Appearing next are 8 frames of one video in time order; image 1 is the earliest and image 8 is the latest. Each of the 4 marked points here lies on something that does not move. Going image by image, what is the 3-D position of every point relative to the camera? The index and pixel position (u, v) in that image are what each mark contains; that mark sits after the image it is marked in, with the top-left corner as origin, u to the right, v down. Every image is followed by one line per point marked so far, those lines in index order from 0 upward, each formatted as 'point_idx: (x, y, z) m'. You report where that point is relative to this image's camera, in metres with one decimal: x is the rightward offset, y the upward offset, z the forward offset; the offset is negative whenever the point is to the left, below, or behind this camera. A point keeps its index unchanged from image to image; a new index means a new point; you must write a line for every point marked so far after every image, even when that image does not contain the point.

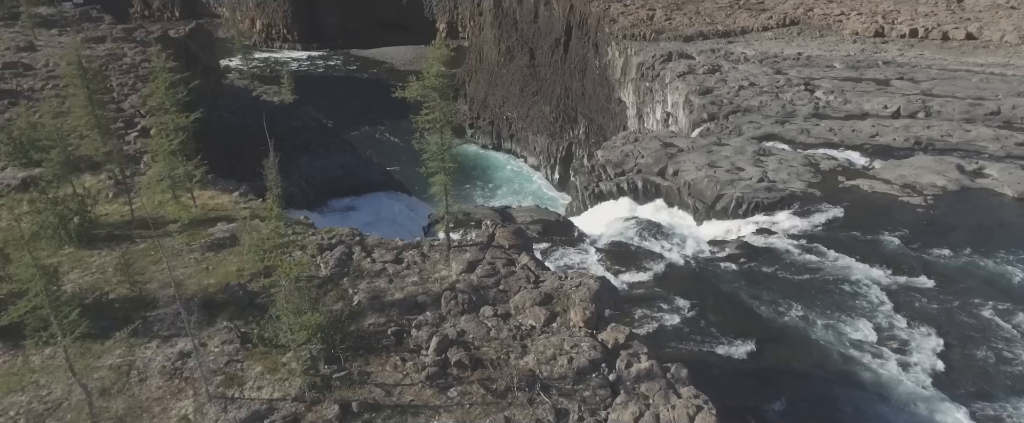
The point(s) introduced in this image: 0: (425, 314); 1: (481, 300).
0: (-1.5, -1.7, +11.0) m
1: (-0.6, -1.5, +11.4) m
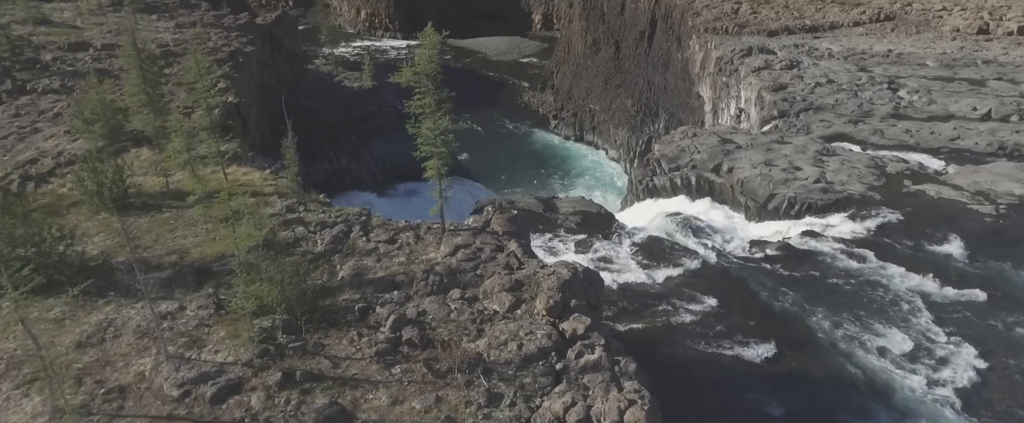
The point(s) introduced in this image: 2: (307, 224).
0: (-2.1, -1.4, +11.2) m
1: (-1.0, -1.2, +11.4) m
2: (-4.5, -0.3, +14.6) m
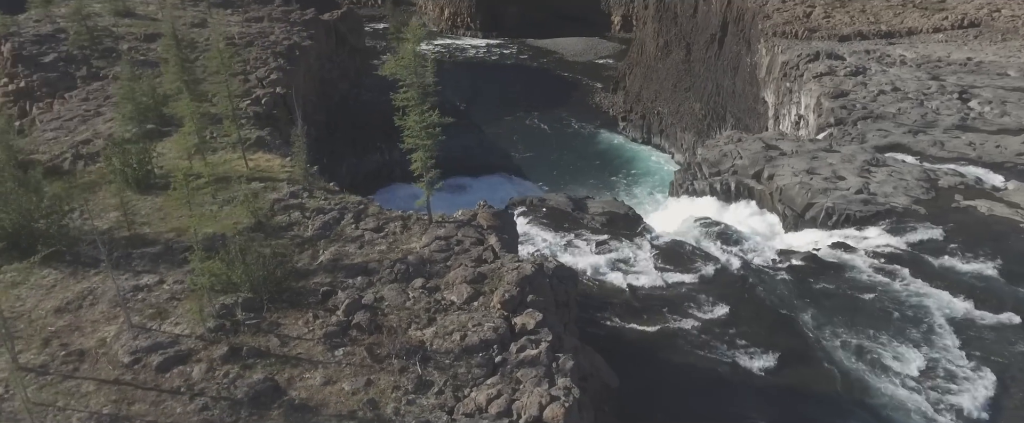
0: (-2.7, -1.2, +11.4) m
1: (-1.7, -1.1, +11.6) m
2: (-4.7, 0.0, +15.1) m
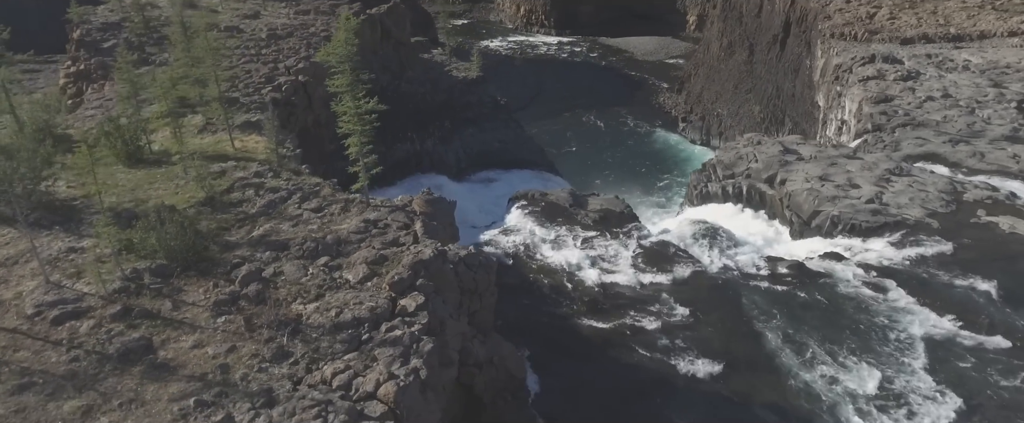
0: (-4.4, -0.8, +12.1) m
1: (-3.4, -0.7, +12.1) m
2: (-6.0, +0.5, +15.9) m
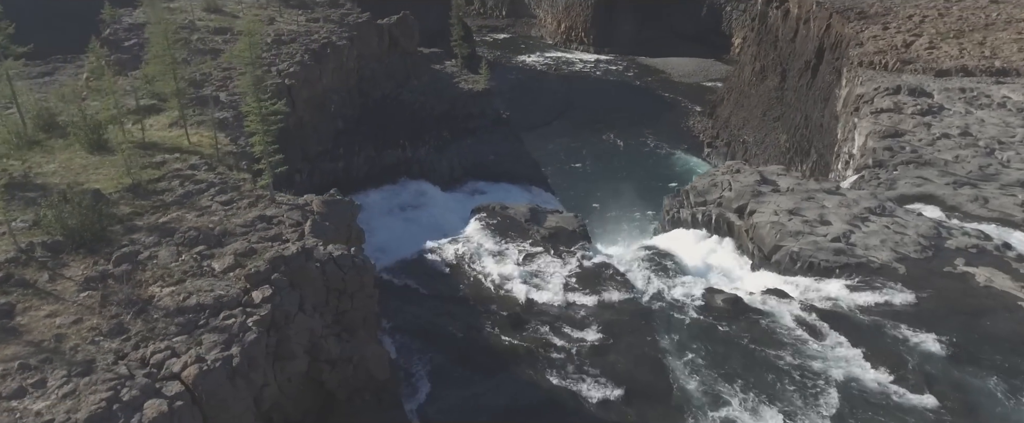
0: (-7.0, -0.6, +13.0) m
1: (-5.9, -0.6, +13.0) m
2: (-8.3, +0.8, +16.9) m
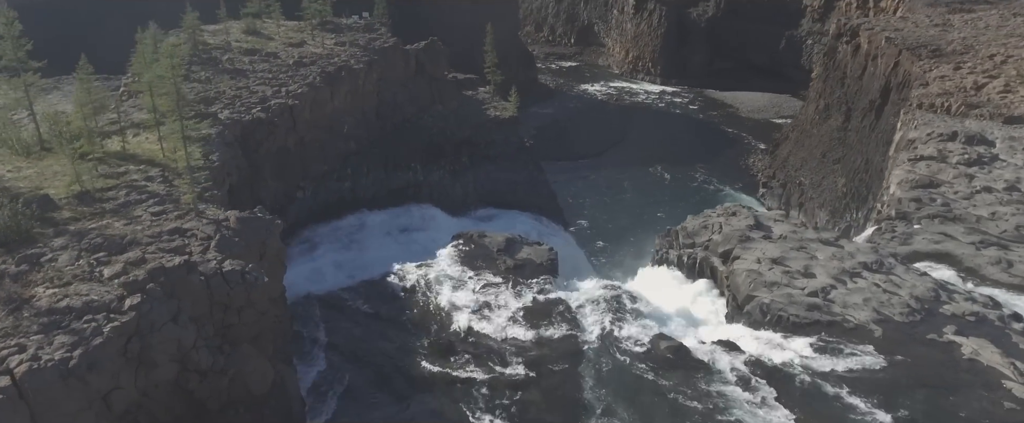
0: (-9.4, -0.7, +14.1) m
1: (-8.4, -0.8, +14.0) m
2: (-10.3, +0.6, +18.1) m
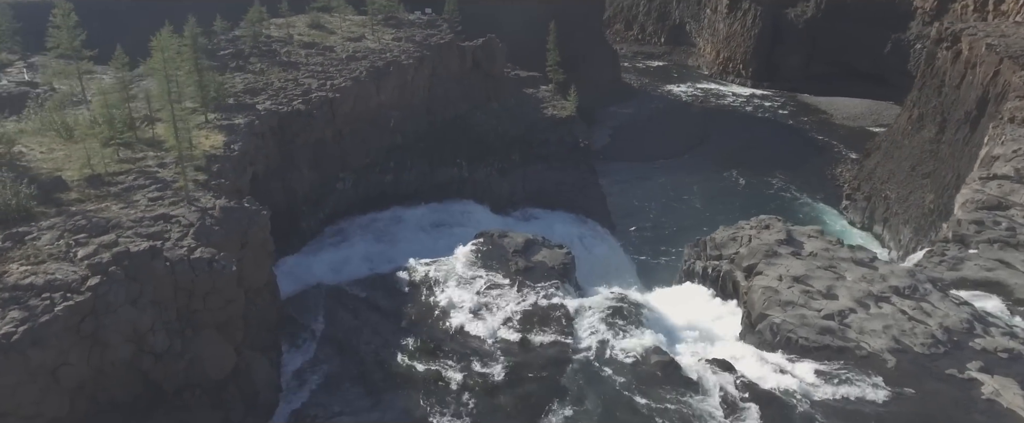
0: (-10.3, -0.3, +15.1) m
1: (-9.3, -0.4, +14.8) m
2: (-10.6, +1.0, +19.2) m
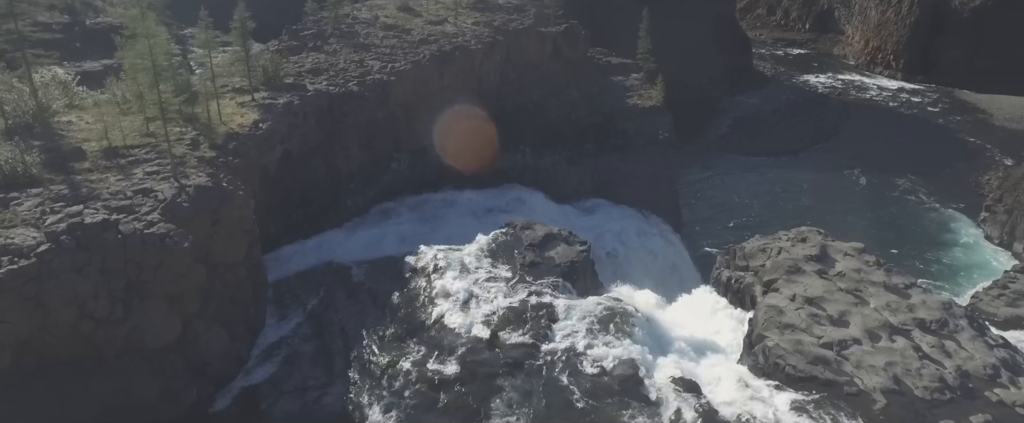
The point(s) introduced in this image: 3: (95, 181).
0: (-11.6, +0.5, +16.9) m
1: (-10.6, +0.3, +16.4) m
2: (-11.0, +1.9, +20.9) m
3: (-11.1, +0.8, +18.1) m
